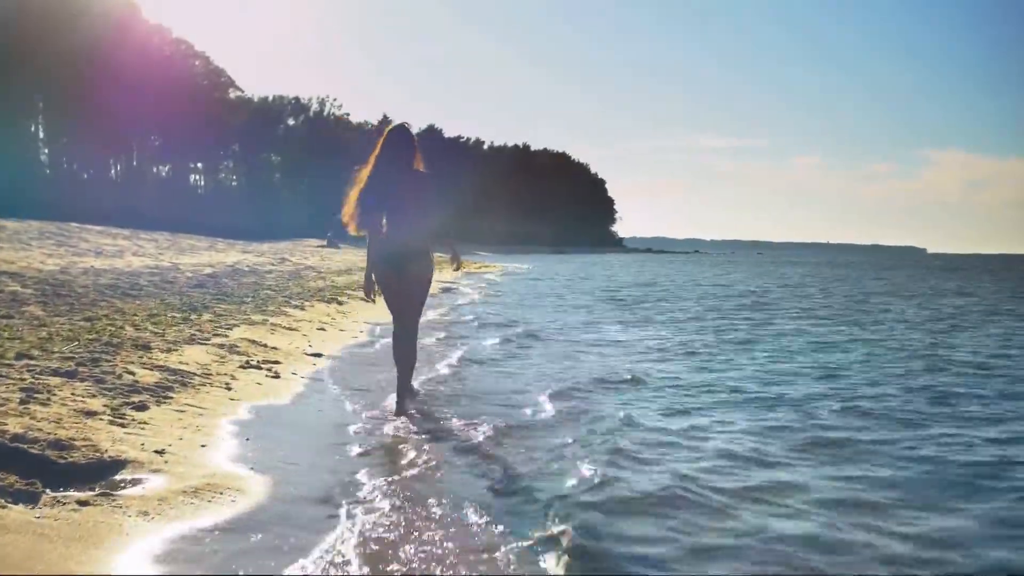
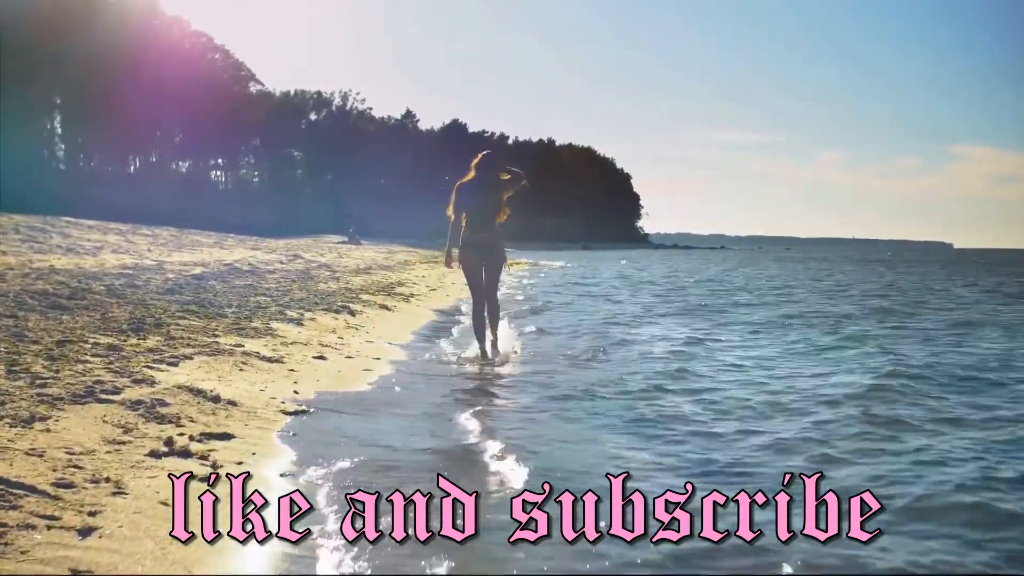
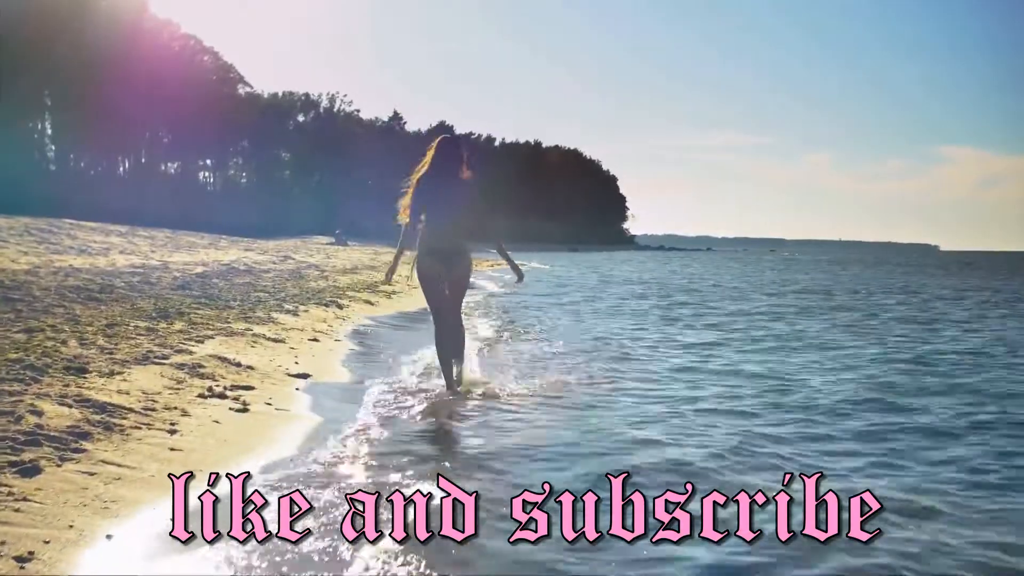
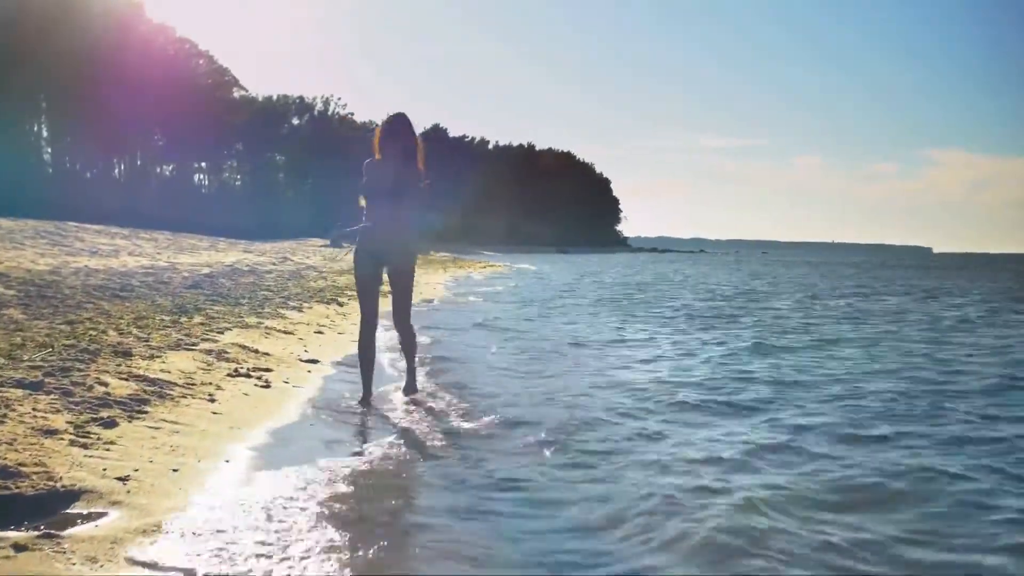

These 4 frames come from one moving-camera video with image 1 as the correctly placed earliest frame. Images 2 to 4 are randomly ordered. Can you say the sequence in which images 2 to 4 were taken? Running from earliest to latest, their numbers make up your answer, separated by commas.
4, 3, 2
